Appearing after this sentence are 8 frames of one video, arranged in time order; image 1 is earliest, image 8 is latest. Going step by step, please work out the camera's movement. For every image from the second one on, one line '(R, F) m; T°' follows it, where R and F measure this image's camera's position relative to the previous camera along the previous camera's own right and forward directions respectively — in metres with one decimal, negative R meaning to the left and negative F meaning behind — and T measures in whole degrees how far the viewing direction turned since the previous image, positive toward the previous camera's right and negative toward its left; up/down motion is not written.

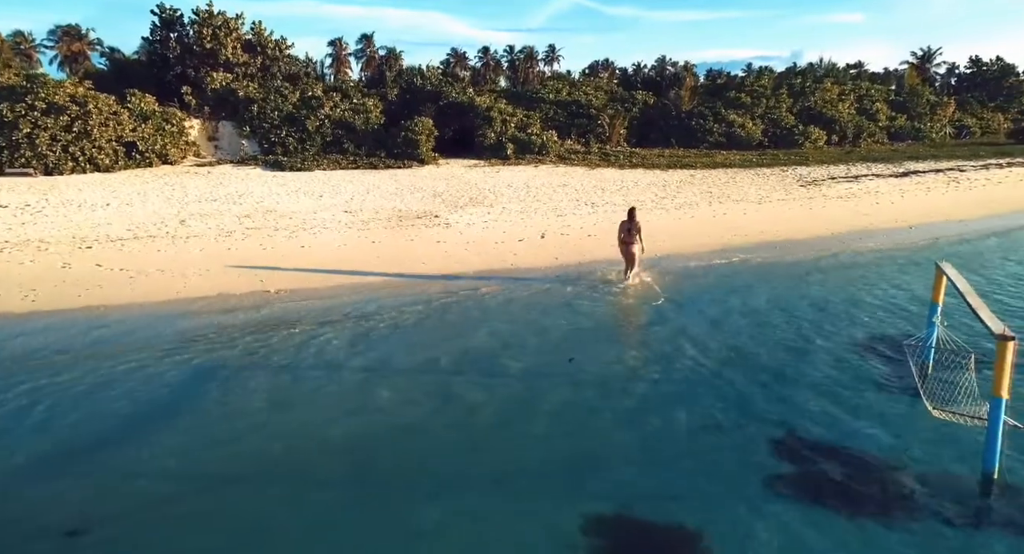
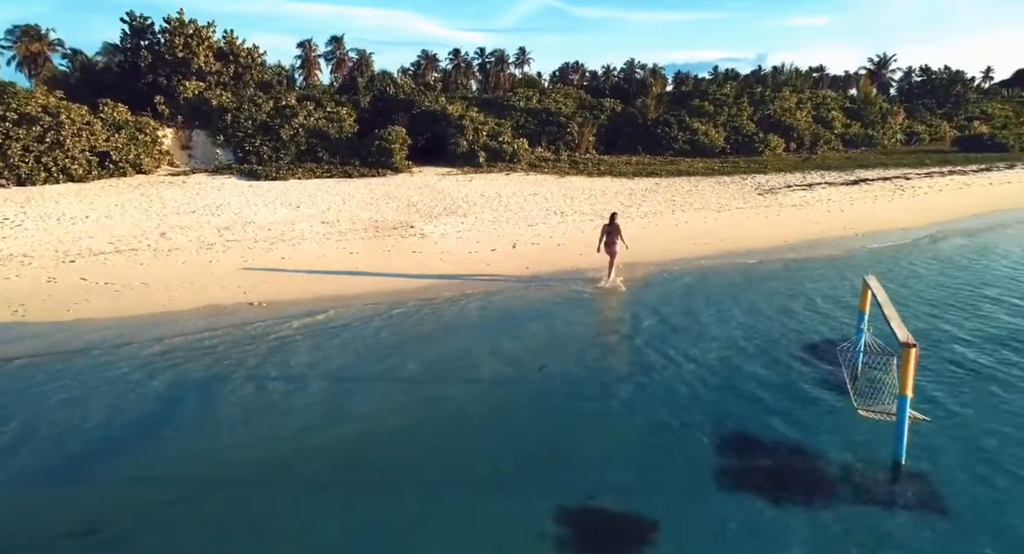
(0.0, -0.8) m; +3°
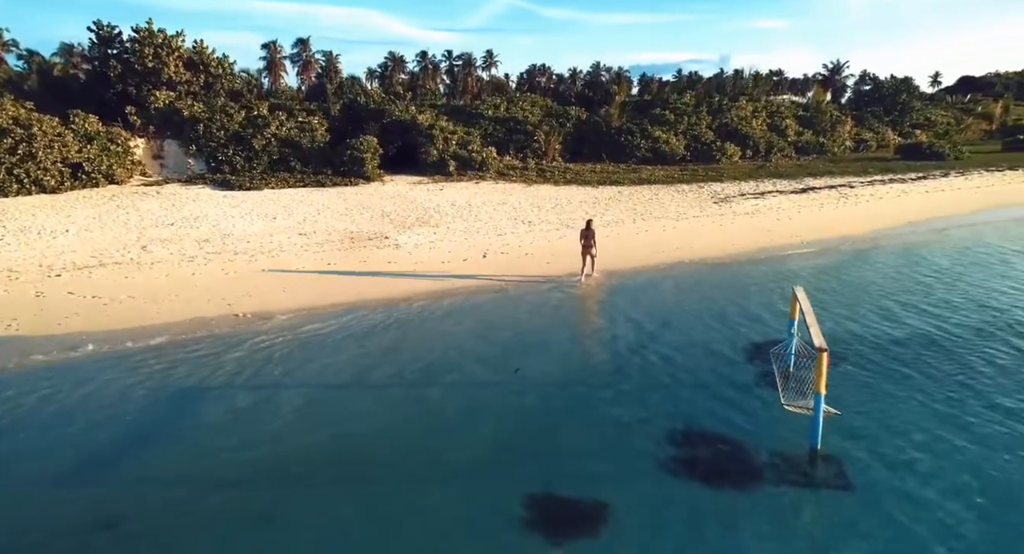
(0.0, -1.0) m; +3°
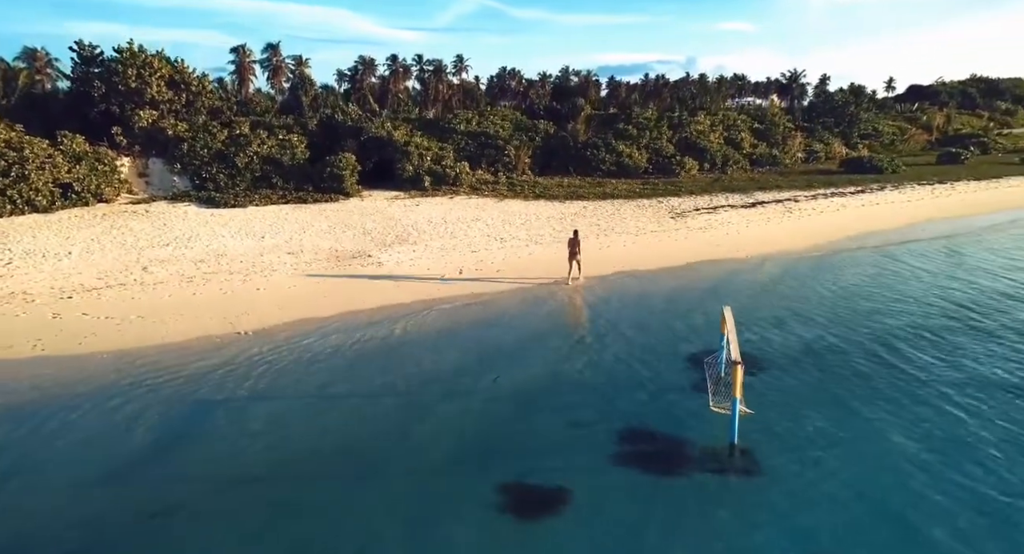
(-0.1, -1.8) m; +3°
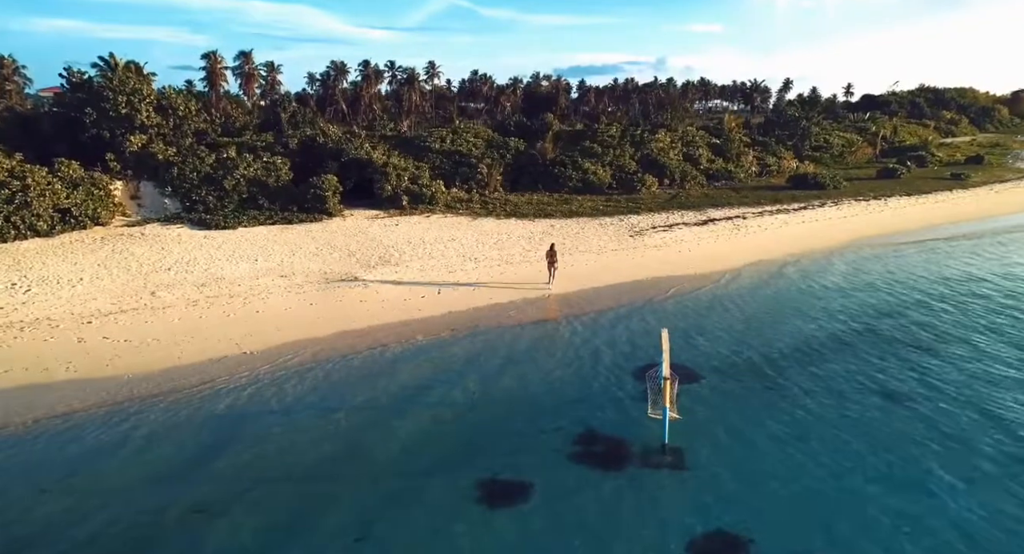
(-0.1, -2.3) m; +3°
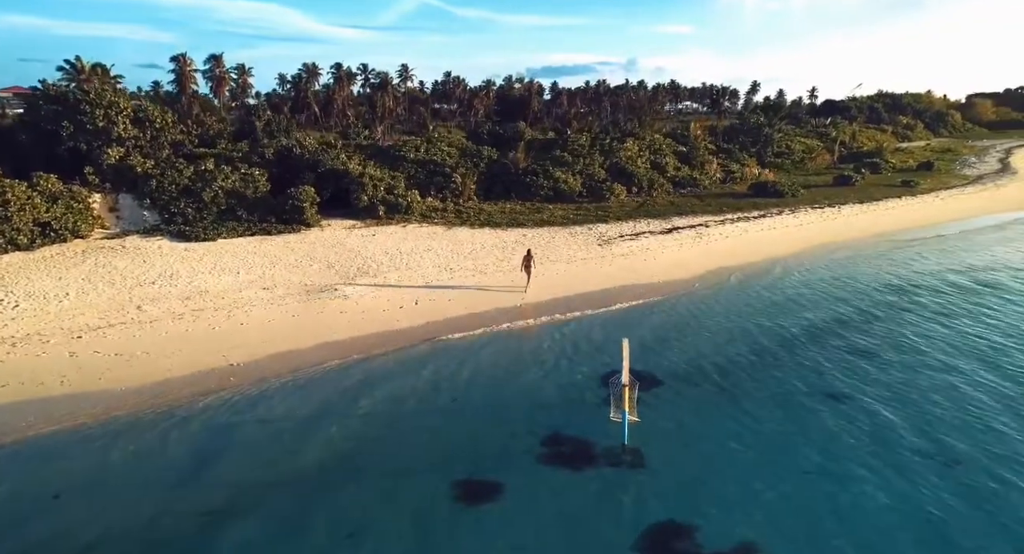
(0.0, -1.3) m; +3°
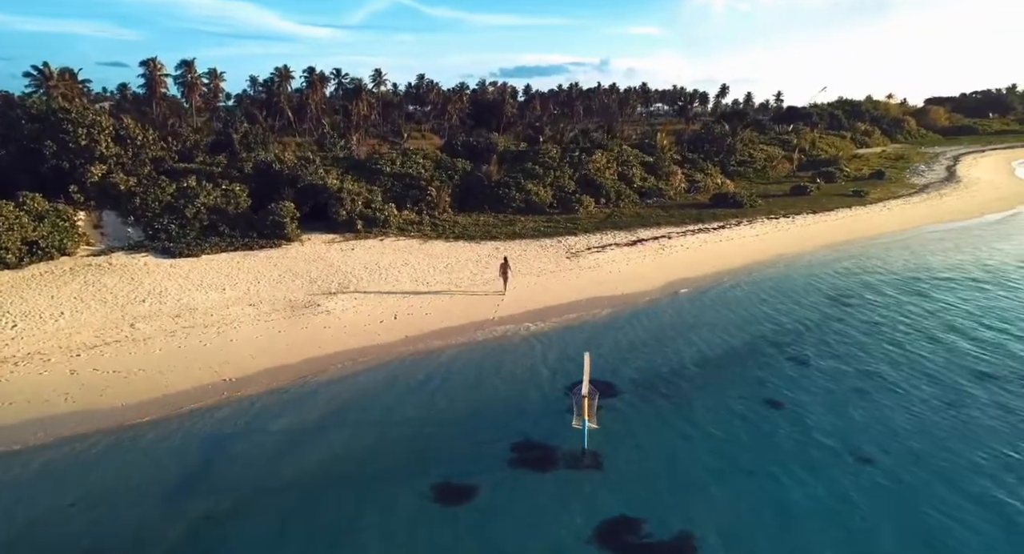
(0.0, -1.7) m; +3°
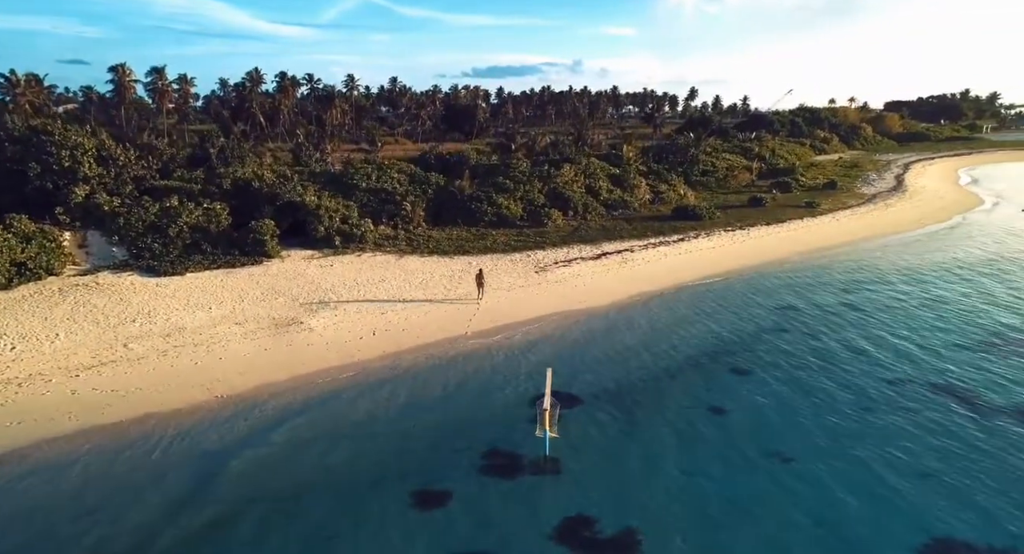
(+0.1, -2.0) m; +3°
